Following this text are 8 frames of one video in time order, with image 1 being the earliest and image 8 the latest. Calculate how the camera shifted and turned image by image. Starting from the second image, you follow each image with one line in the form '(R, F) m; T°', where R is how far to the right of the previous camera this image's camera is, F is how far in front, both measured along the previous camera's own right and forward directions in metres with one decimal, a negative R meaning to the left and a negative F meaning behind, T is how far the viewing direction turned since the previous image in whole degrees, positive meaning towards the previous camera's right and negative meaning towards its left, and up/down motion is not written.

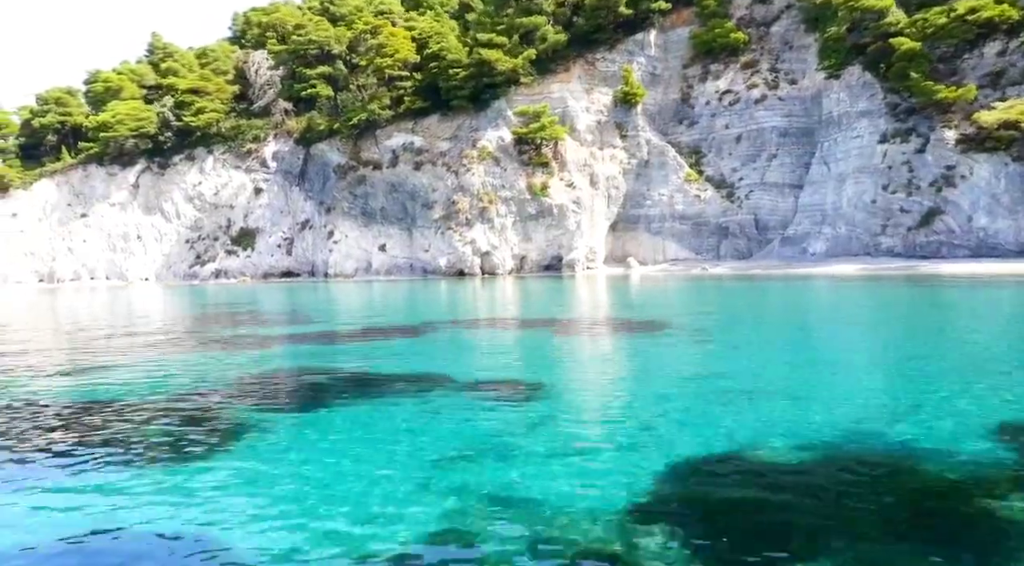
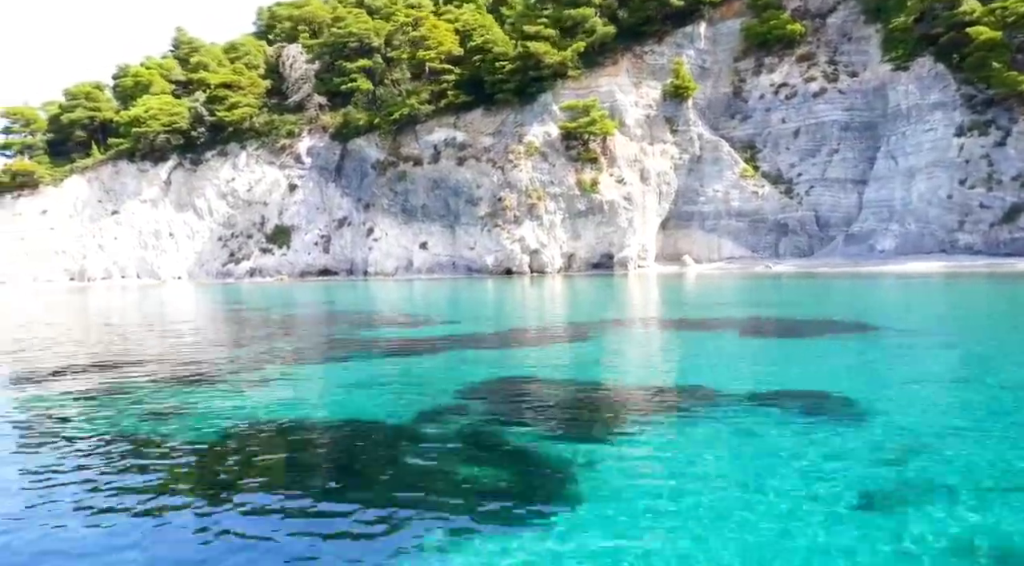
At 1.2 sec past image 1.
(-2.3, +1.1) m; 0°
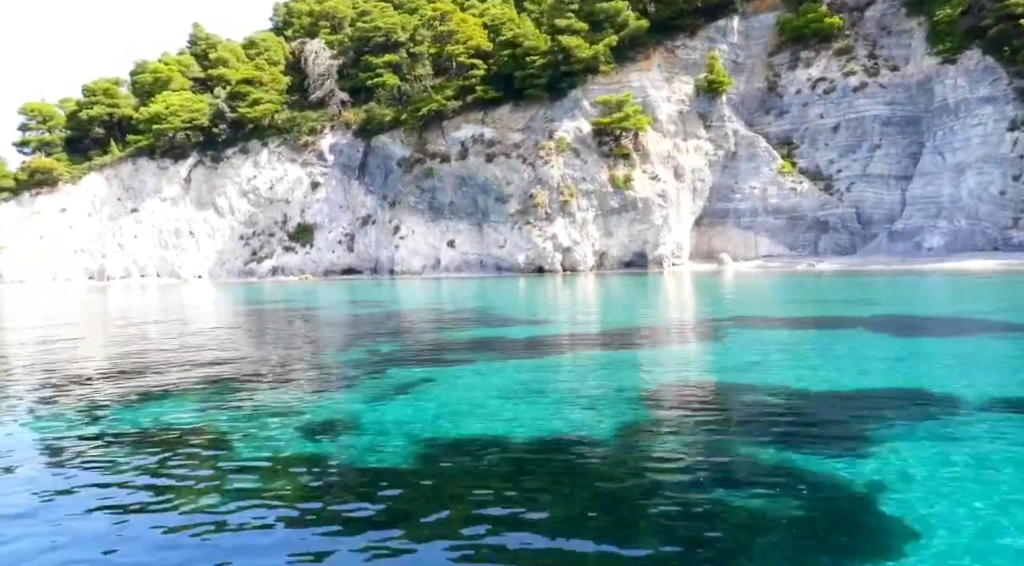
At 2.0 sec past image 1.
(-1.4, +0.7) m; 0°
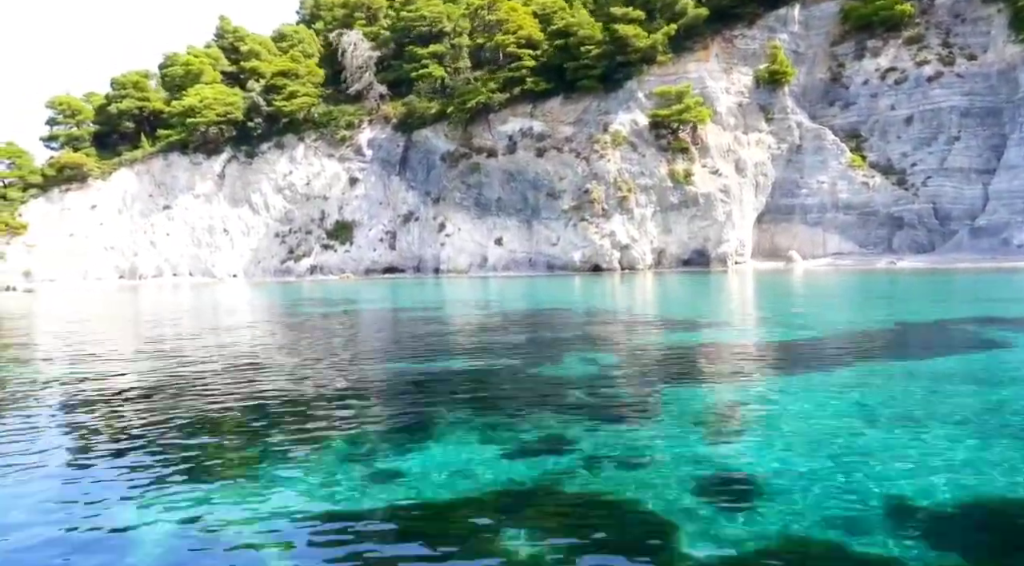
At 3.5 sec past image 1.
(-2.4, +1.5) m; 0°
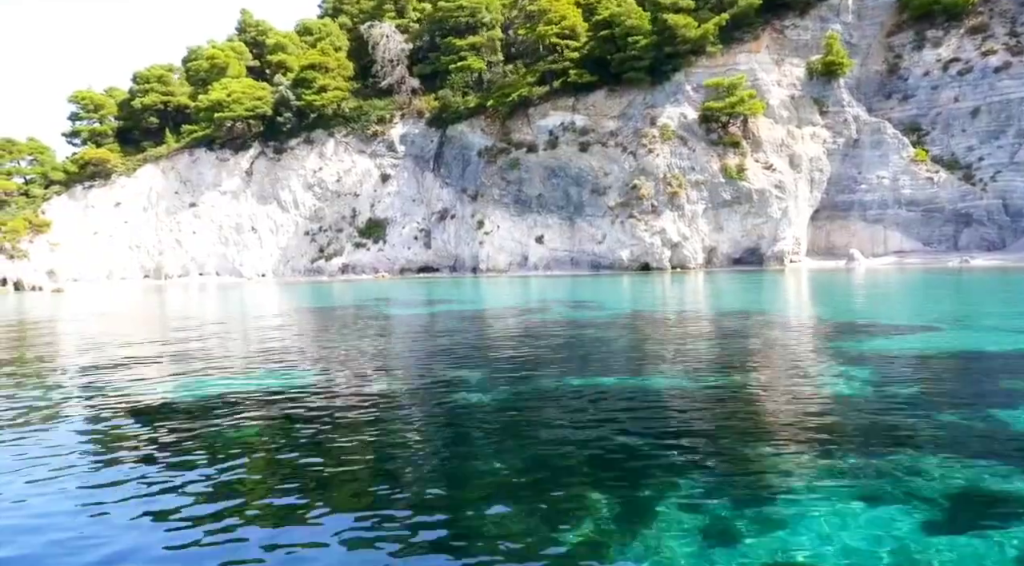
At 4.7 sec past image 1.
(-1.9, +1.4) m; 0°
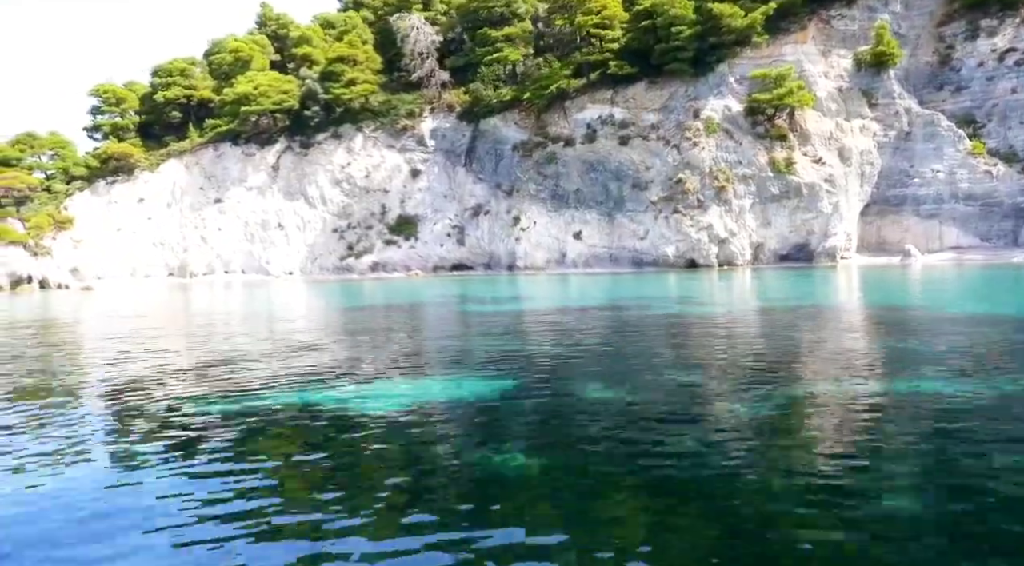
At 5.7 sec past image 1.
(-1.8, +1.1) m; 0°
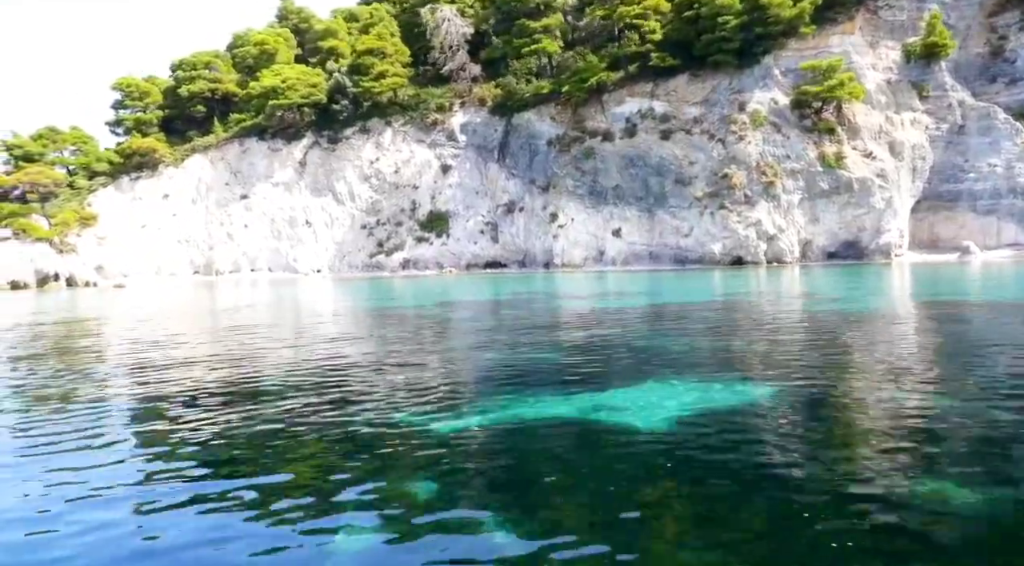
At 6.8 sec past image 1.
(-1.7, +1.0) m; 0°
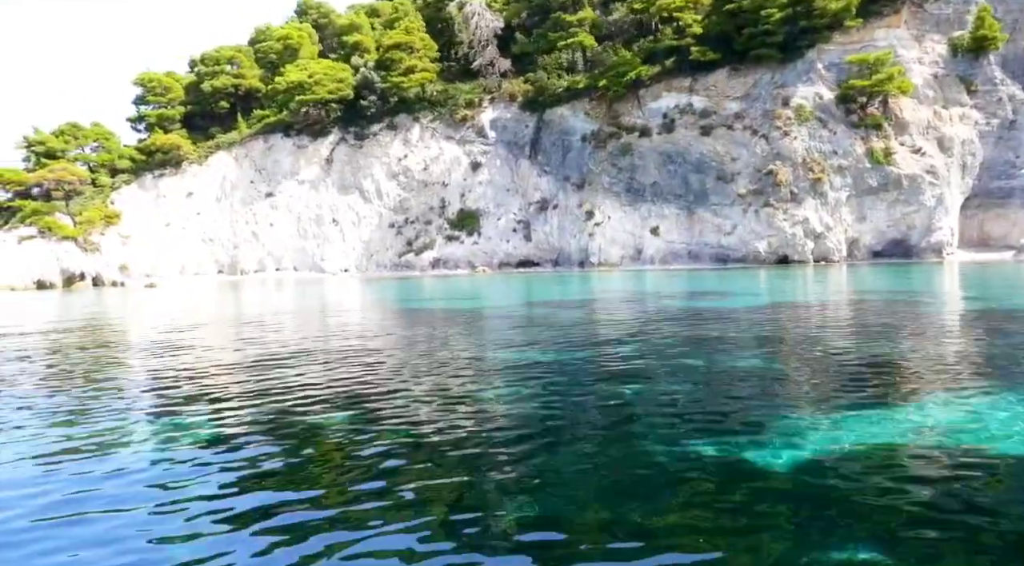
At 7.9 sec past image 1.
(-1.7, +0.9) m; 0°
